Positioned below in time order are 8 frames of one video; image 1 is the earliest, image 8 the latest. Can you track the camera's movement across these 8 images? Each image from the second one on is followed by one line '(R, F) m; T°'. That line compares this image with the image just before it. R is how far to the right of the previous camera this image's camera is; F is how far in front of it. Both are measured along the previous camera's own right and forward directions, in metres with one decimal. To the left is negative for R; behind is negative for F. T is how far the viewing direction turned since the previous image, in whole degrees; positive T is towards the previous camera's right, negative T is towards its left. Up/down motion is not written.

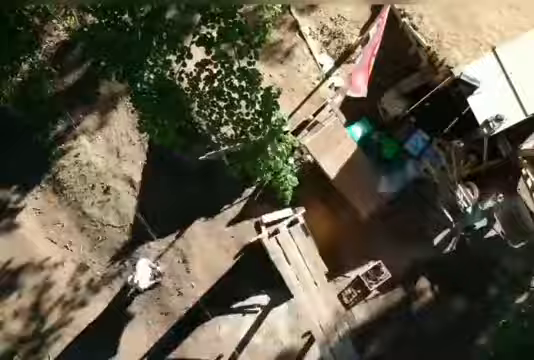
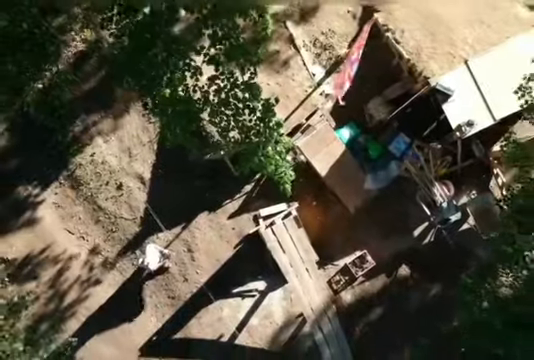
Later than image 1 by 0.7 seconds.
(+0.1, -1.2) m; 0°
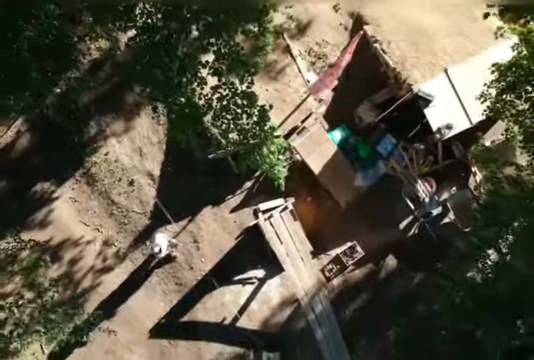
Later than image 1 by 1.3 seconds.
(+0.1, -1.1) m; 0°
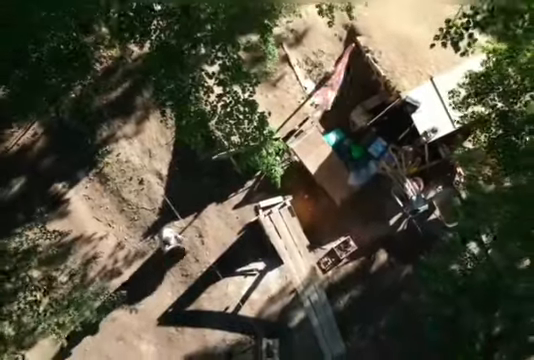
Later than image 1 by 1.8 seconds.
(0.0, -1.0) m; 0°
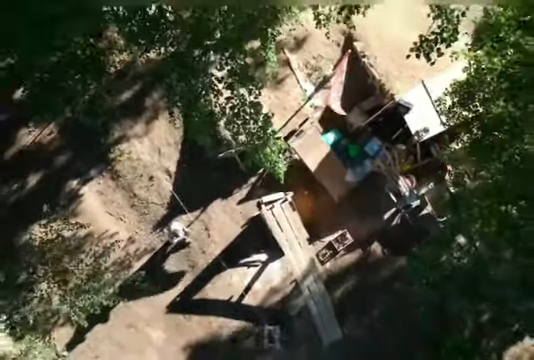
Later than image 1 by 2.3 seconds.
(0.0, -0.9) m; 0°
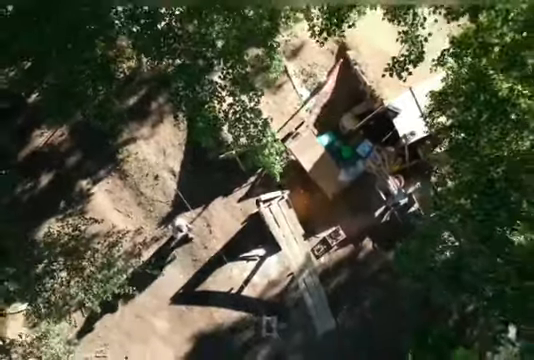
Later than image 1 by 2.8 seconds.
(0.0, -1.0) m; 0°
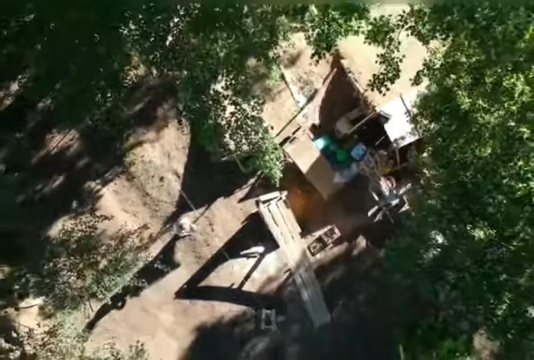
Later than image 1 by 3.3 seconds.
(+0.1, -0.9) m; 0°
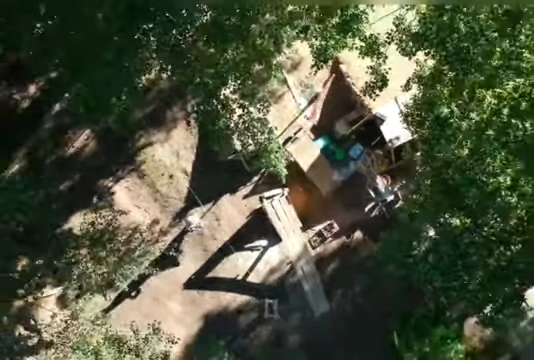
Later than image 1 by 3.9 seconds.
(-0.1, -1.1) m; 0°
